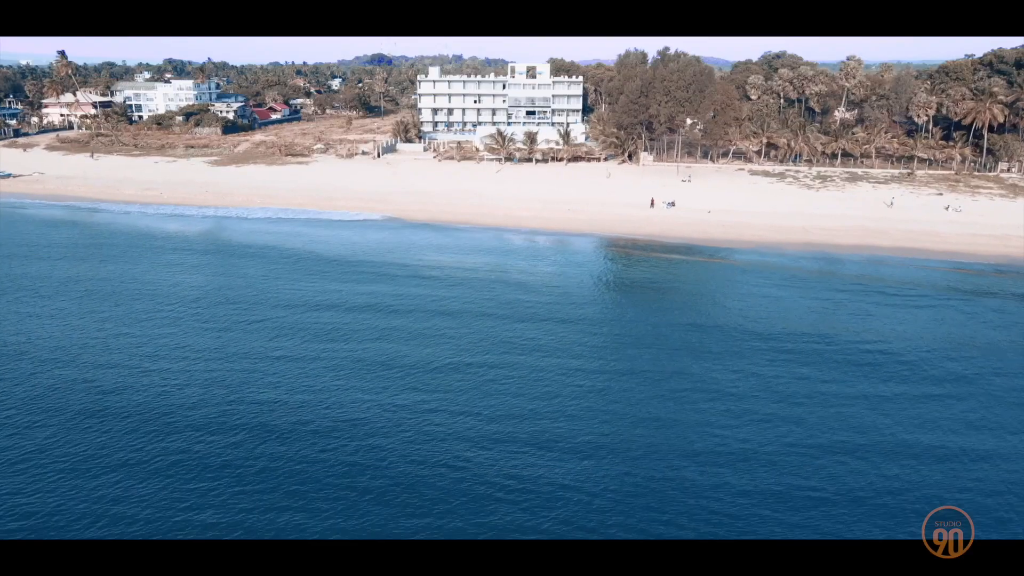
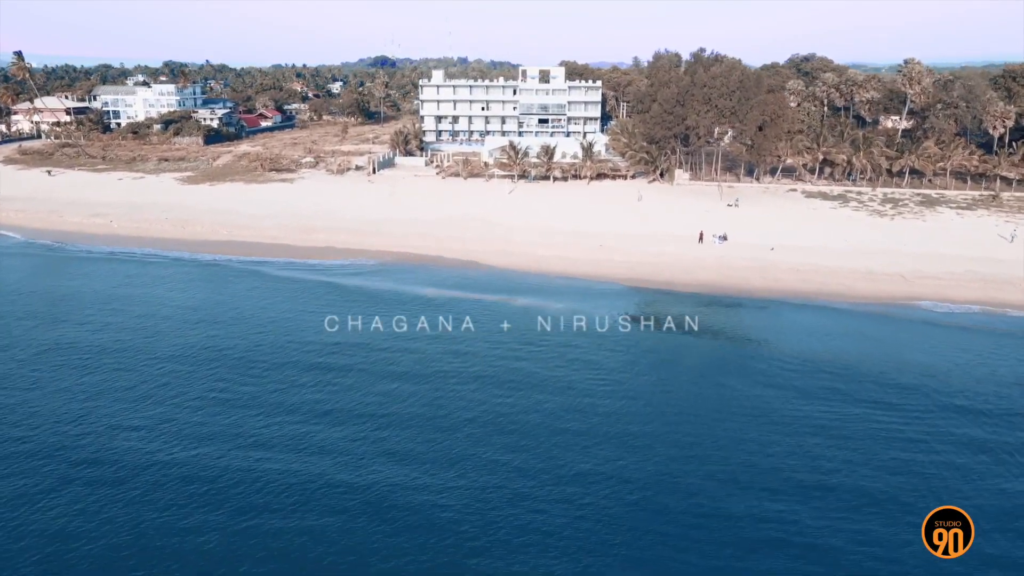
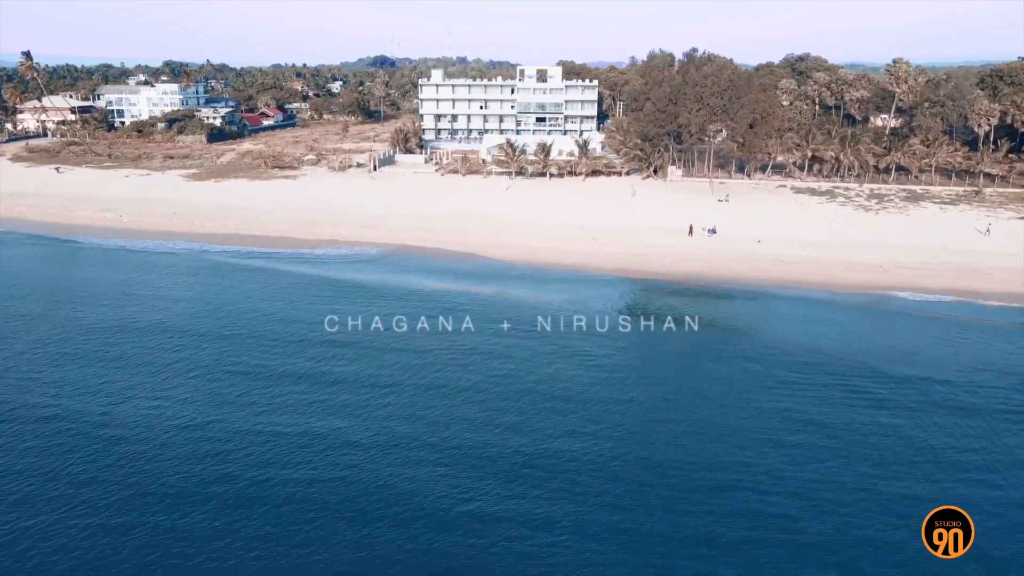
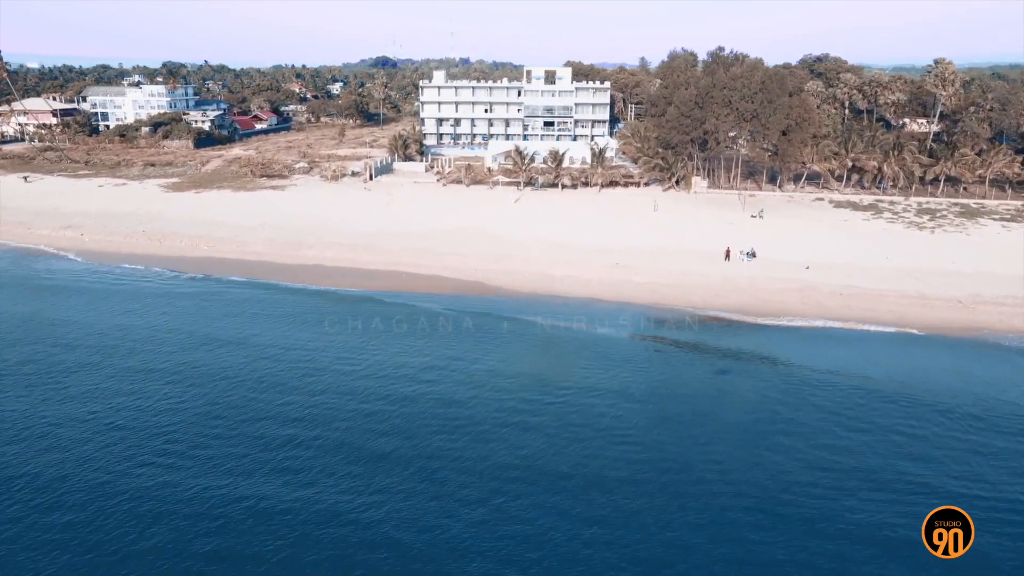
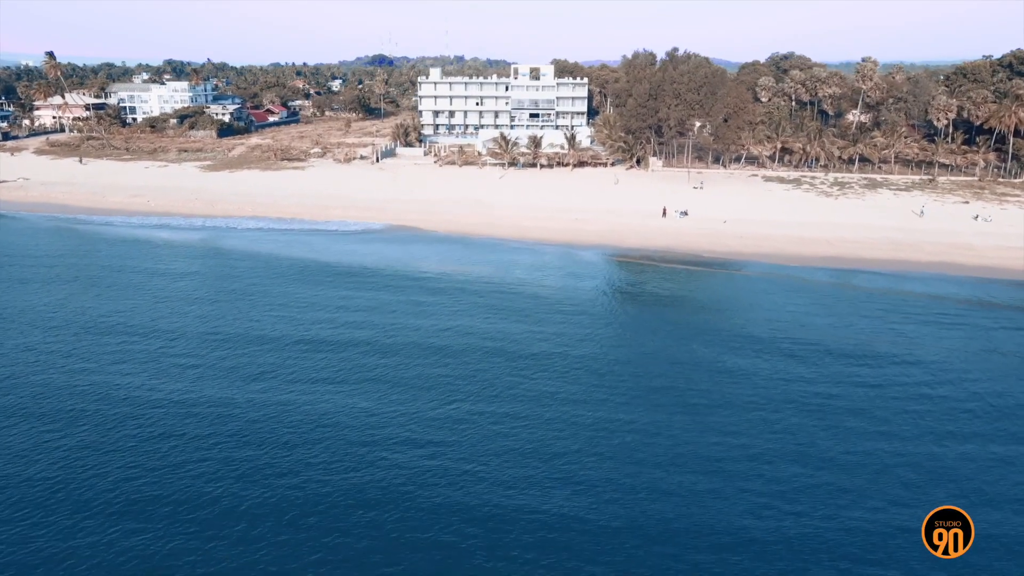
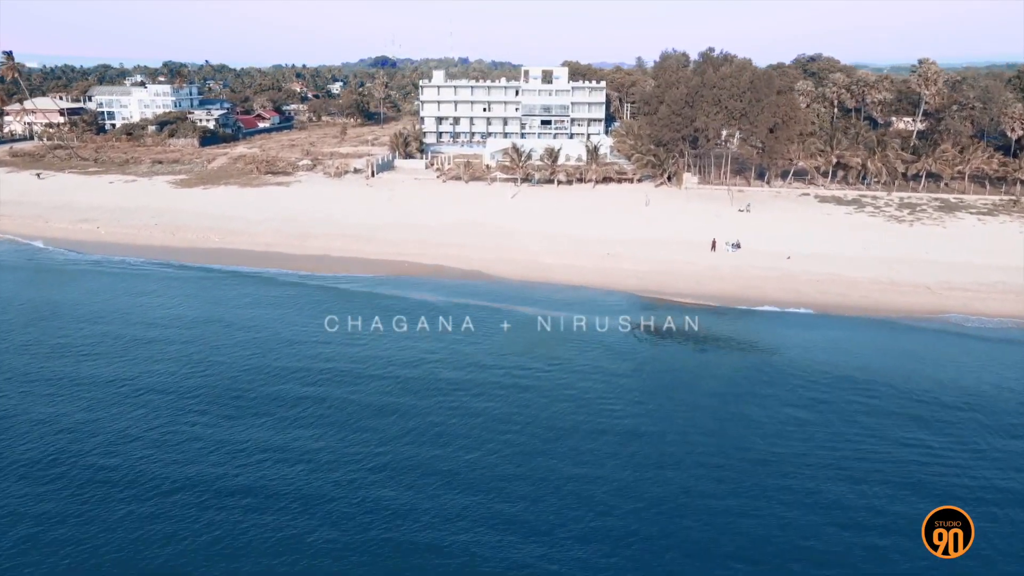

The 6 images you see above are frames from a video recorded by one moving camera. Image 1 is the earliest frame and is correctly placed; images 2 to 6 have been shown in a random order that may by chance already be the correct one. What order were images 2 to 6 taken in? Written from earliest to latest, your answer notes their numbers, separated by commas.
5, 3, 2, 6, 4
